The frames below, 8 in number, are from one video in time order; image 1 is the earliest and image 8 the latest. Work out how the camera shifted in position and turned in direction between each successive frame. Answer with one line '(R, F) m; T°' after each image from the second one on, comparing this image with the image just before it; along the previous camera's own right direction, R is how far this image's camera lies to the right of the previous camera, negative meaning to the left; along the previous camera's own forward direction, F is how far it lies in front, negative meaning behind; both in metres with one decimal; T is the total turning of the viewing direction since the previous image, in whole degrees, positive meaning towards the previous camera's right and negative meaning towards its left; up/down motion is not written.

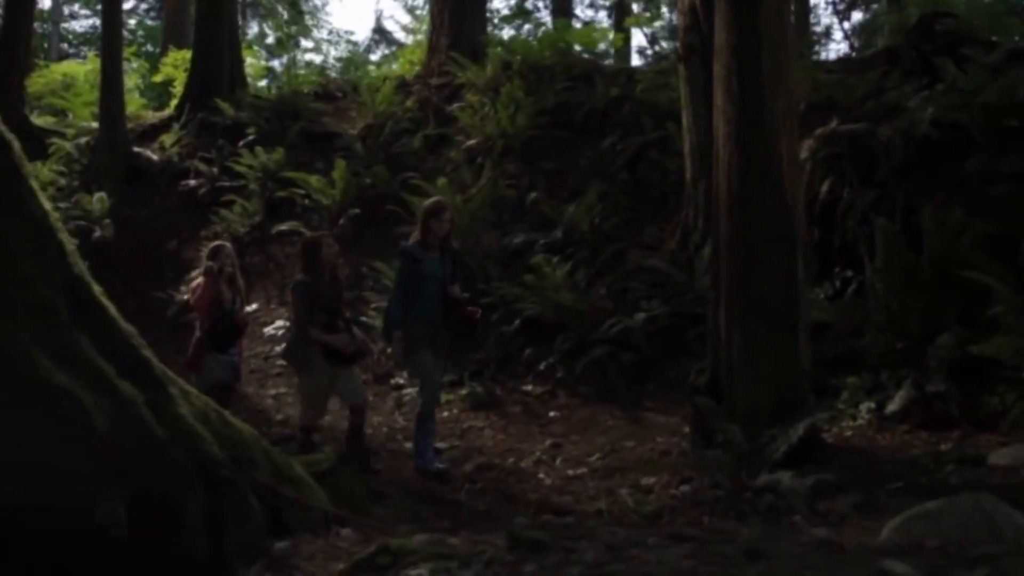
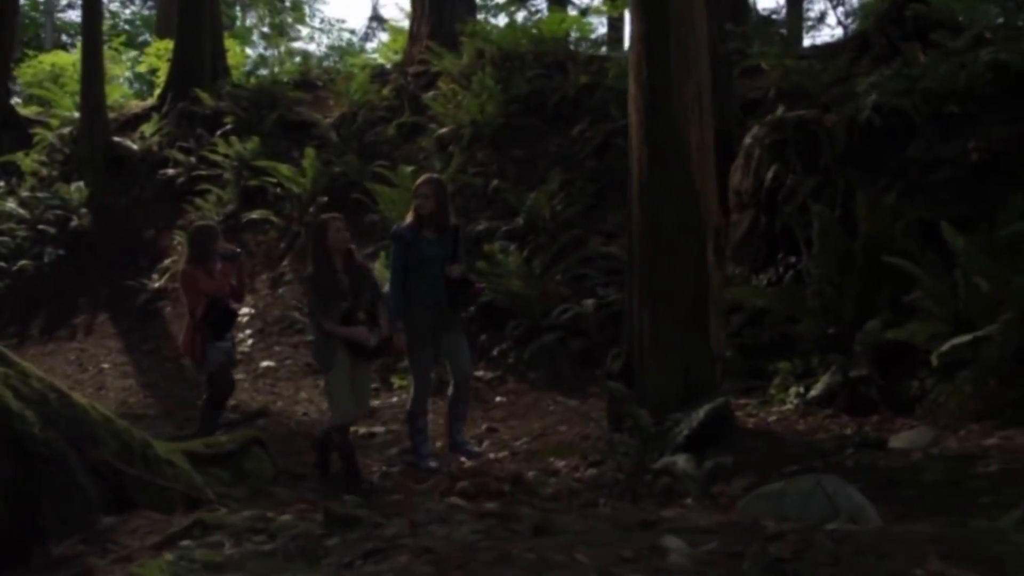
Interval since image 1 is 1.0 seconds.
(+1.0, -0.1) m; -1°
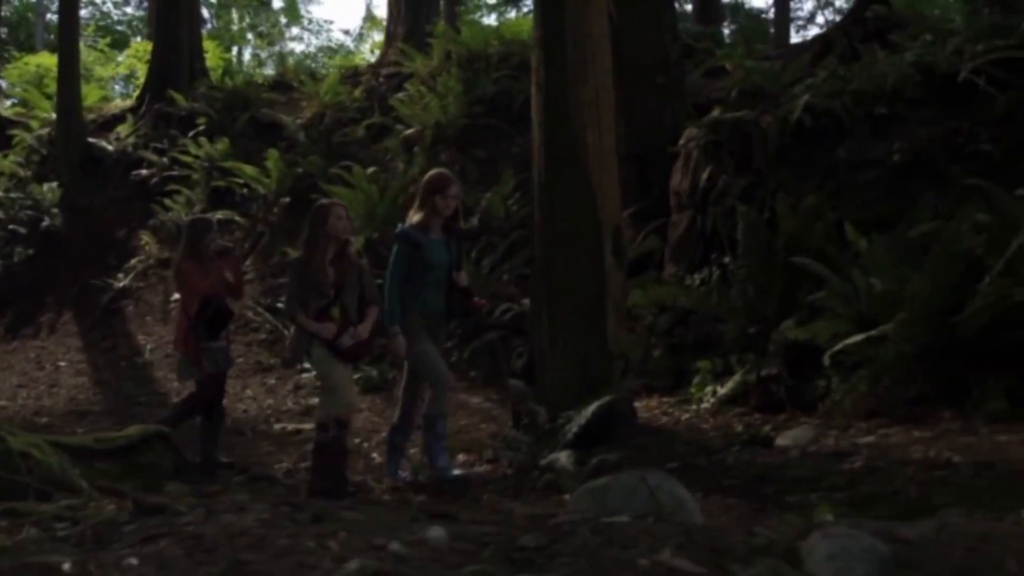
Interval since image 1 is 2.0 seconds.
(+1.1, -0.2) m; -1°
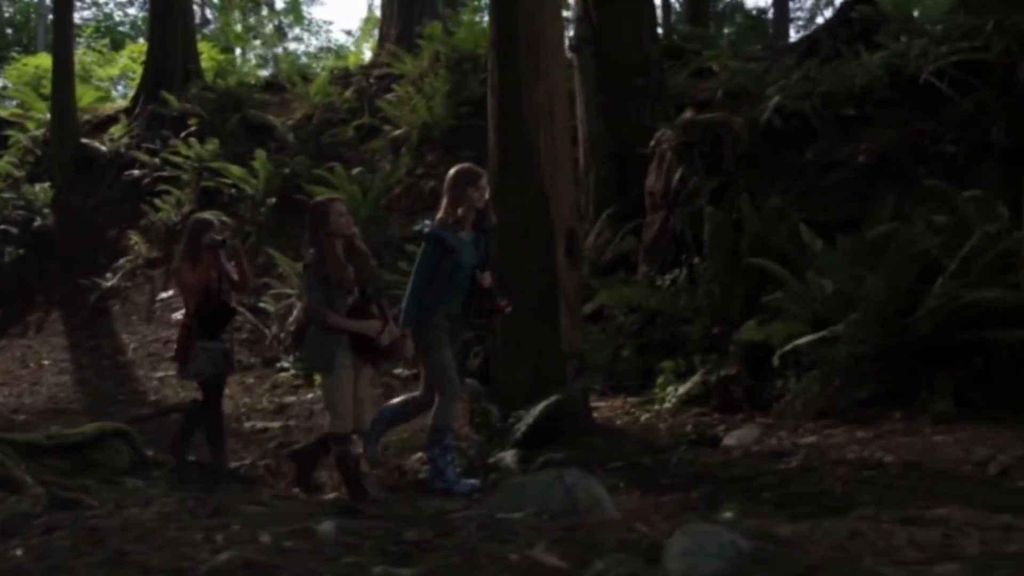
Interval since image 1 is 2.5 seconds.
(+0.6, -0.1) m; -1°
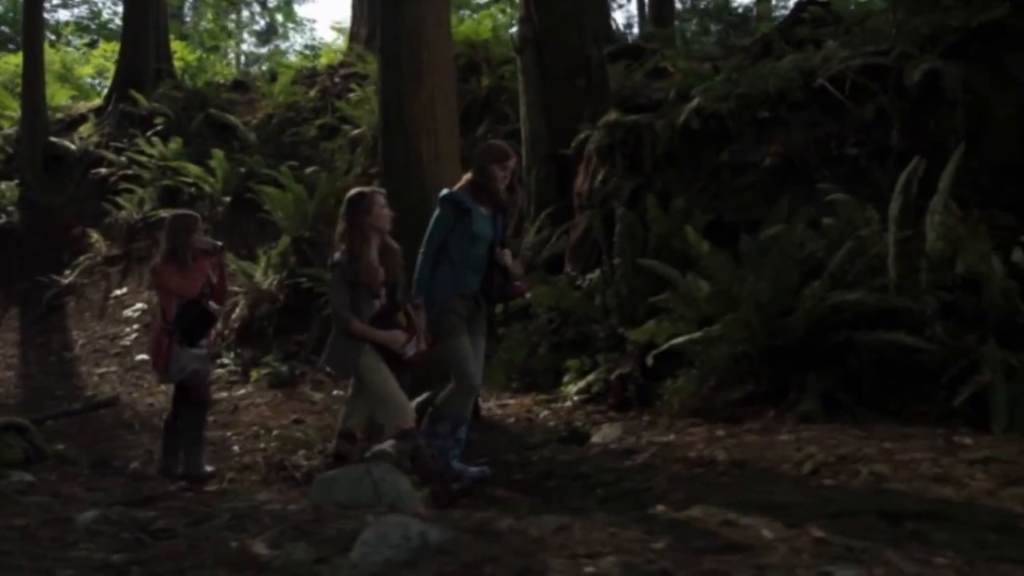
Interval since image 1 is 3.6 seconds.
(+1.3, -0.2) m; -1°
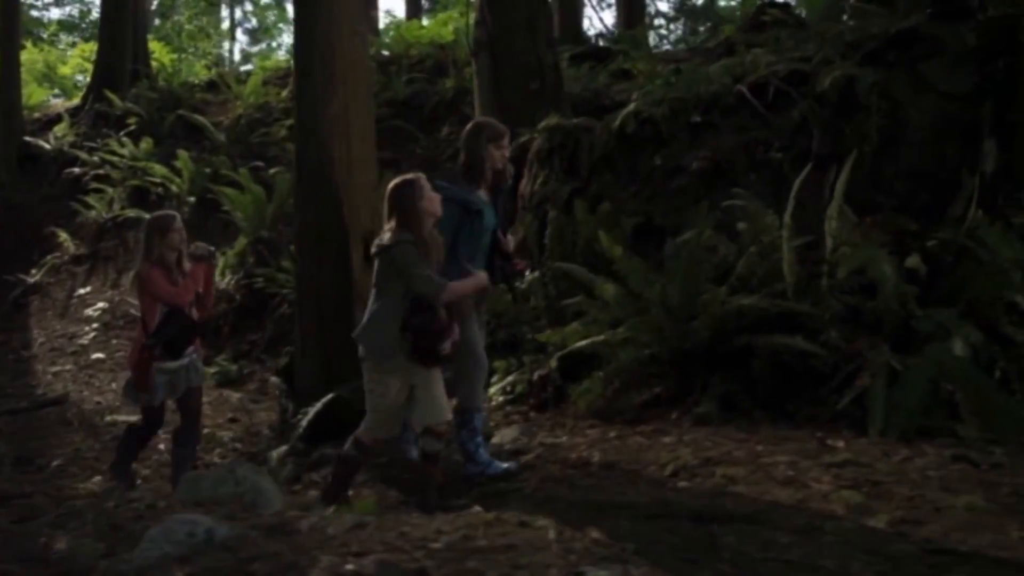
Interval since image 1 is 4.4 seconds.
(+1.0, -0.2) m; 0°
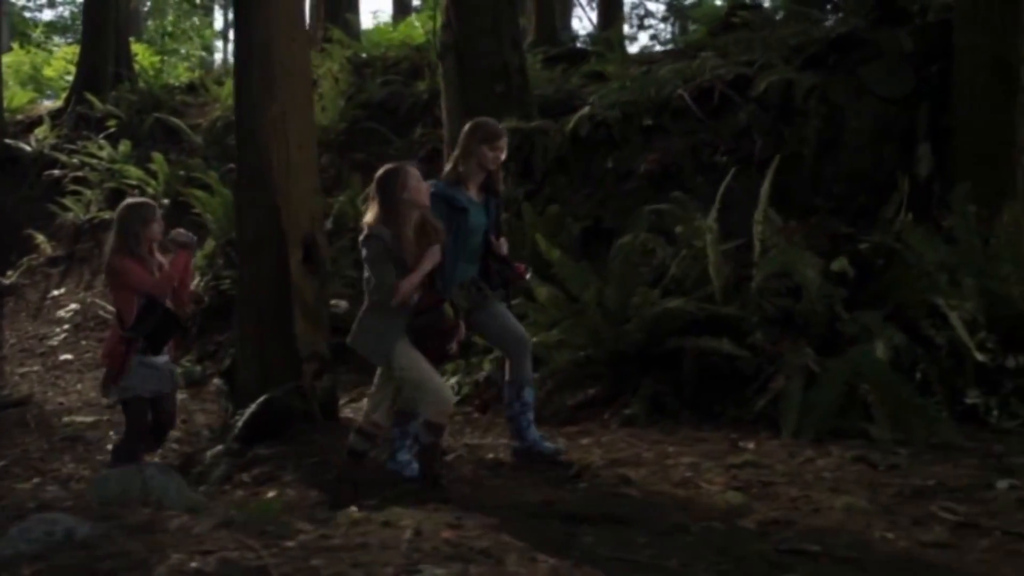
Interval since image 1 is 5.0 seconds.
(+0.7, -0.1) m; 0°
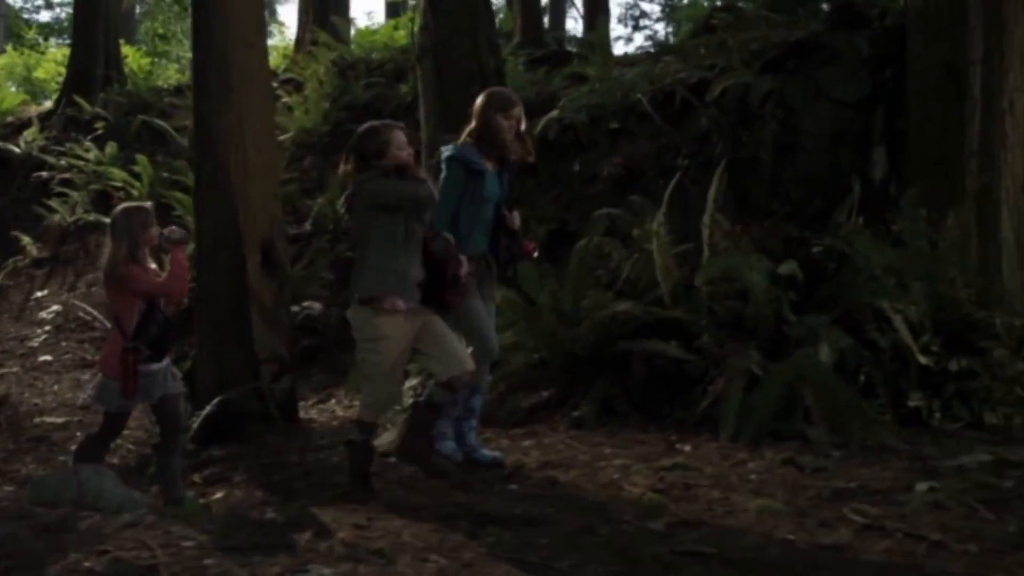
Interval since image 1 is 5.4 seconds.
(+0.5, -0.1) m; 0°
